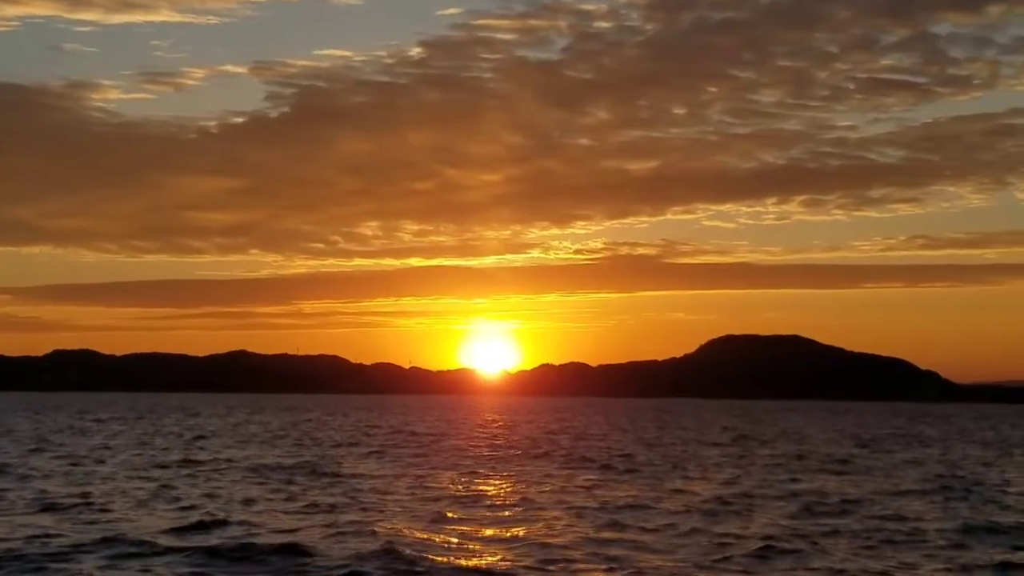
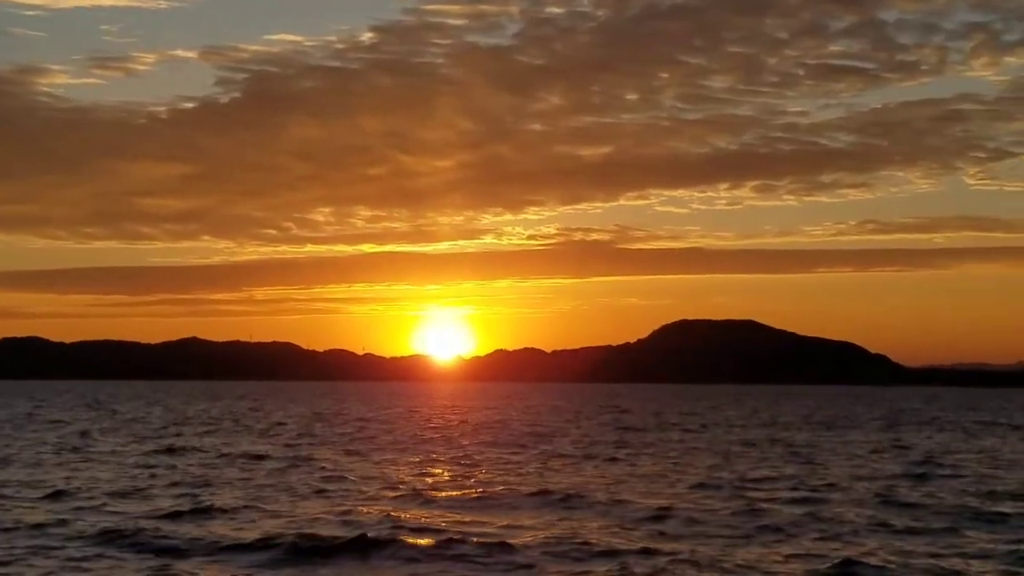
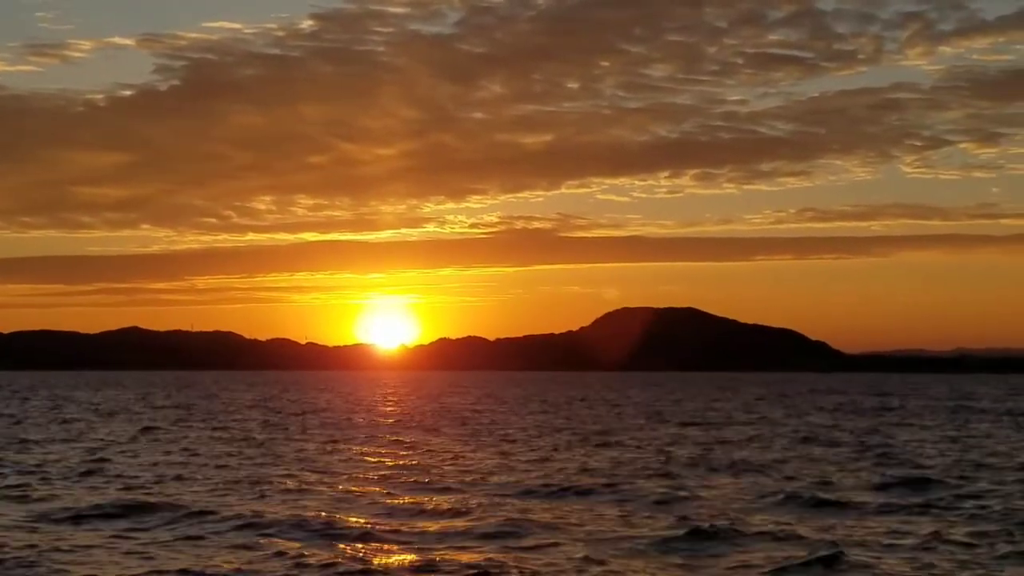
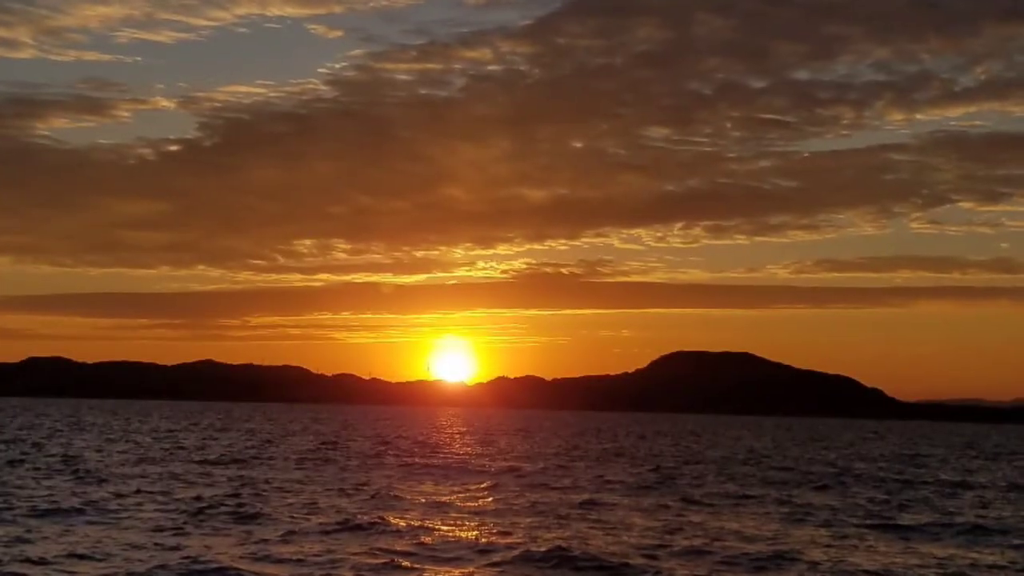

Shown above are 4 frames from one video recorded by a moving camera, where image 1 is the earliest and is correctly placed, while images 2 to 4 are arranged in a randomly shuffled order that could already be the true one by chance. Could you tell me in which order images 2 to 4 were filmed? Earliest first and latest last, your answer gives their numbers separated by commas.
2, 3, 4
